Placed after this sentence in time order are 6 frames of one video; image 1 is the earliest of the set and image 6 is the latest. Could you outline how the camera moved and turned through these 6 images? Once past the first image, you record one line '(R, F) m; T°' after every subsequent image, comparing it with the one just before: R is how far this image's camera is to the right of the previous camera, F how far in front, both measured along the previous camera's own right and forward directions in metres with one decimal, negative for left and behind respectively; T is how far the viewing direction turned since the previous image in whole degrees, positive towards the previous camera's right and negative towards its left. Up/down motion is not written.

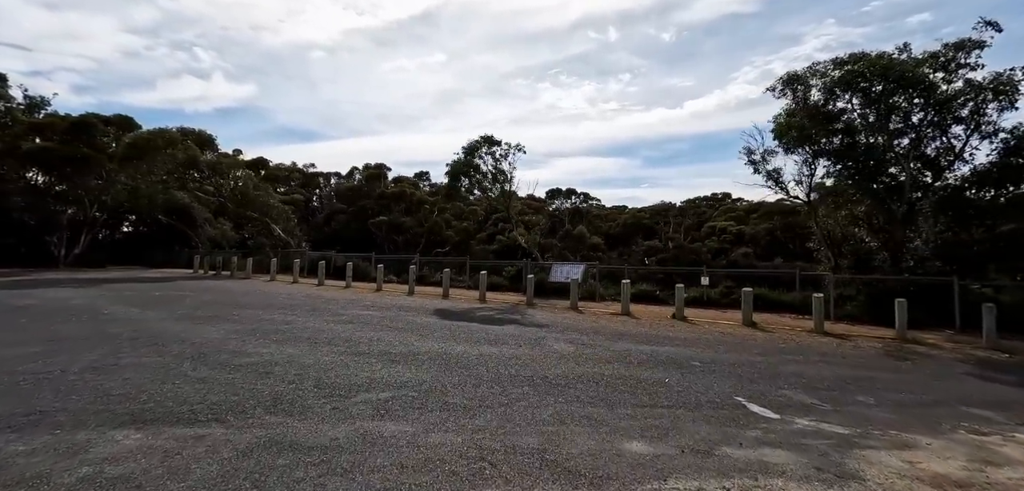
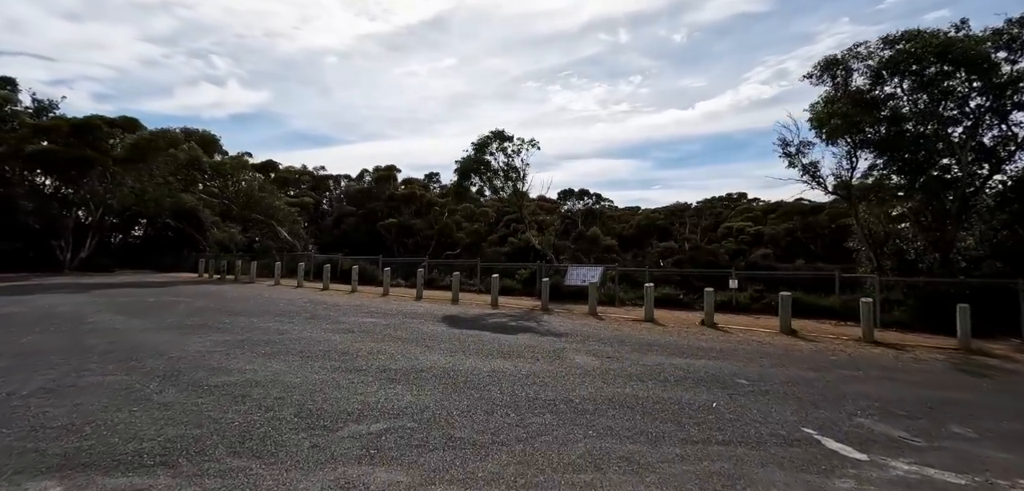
(-0.1, +1.2) m; -1°
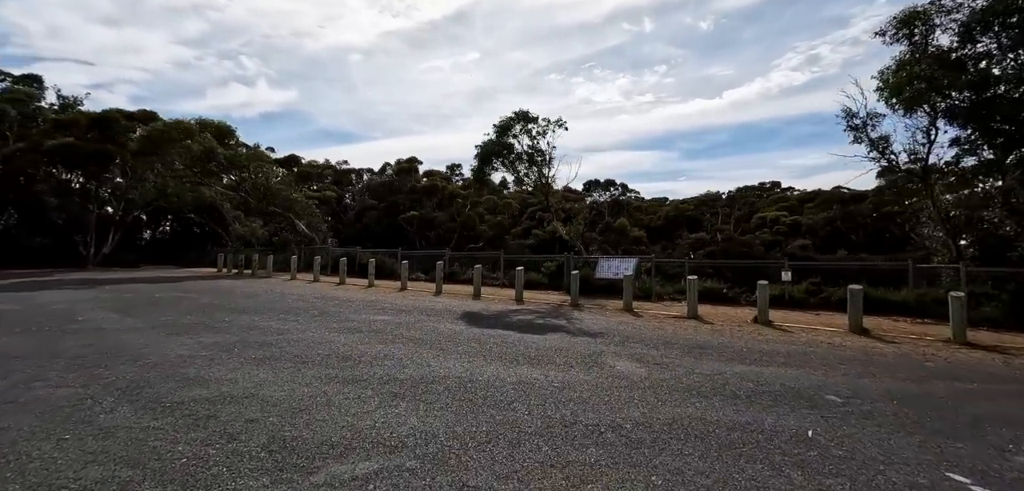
(-0.1, +1.5) m; -3°
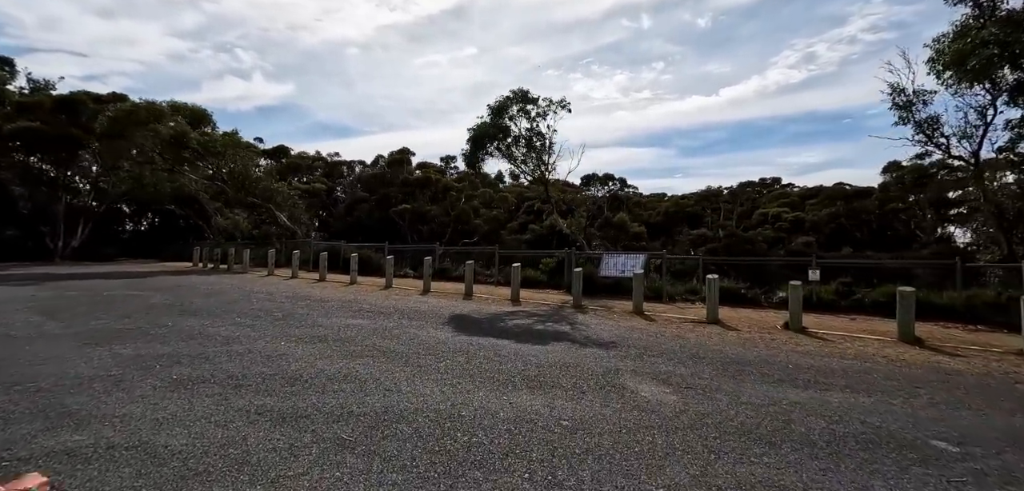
(0.0, +1.7) m; 0°
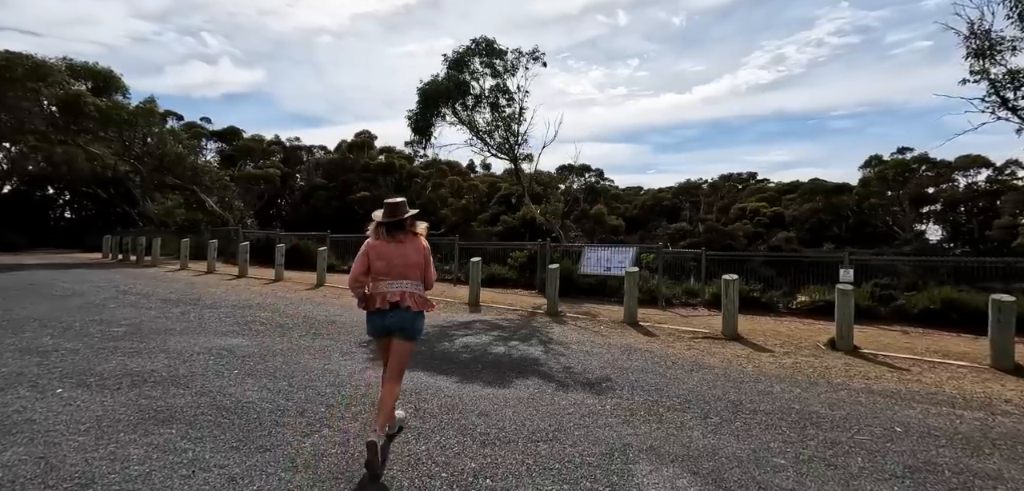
(+0.4, +3.2) m; +3°
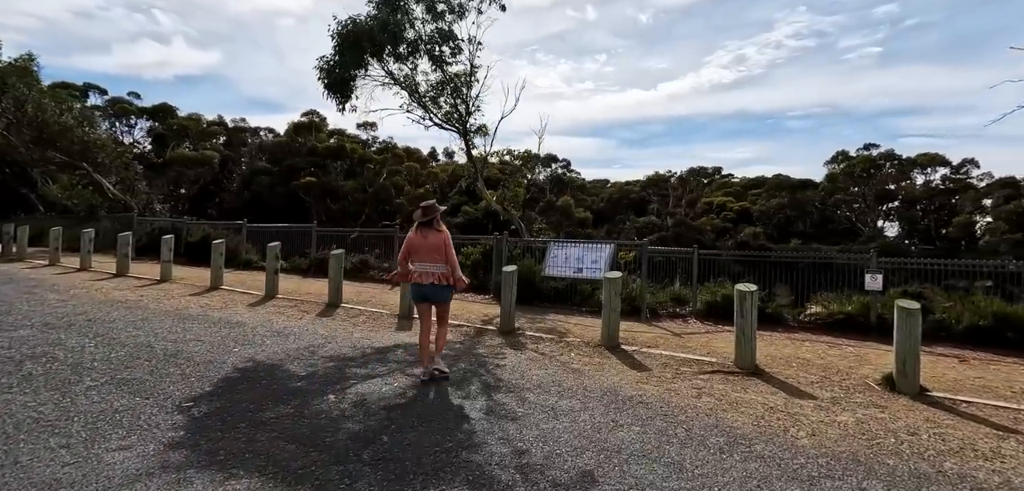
(+0.4, +2.7) m; +4°
